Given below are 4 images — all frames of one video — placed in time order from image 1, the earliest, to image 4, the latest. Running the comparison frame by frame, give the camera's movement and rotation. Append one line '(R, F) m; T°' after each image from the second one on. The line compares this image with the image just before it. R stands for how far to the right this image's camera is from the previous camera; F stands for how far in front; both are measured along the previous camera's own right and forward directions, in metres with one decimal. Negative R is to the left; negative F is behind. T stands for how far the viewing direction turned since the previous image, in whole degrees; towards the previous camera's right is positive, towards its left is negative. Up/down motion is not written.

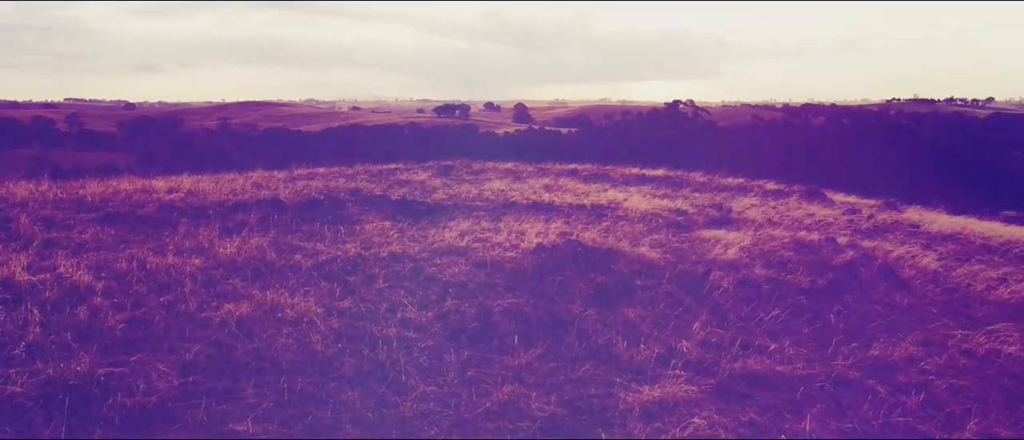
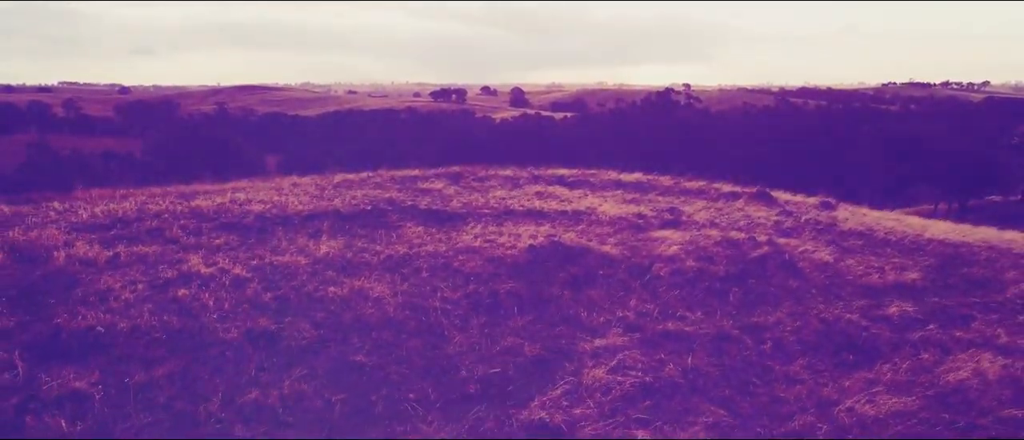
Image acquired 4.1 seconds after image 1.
(0.0, -3.5) m; 0°
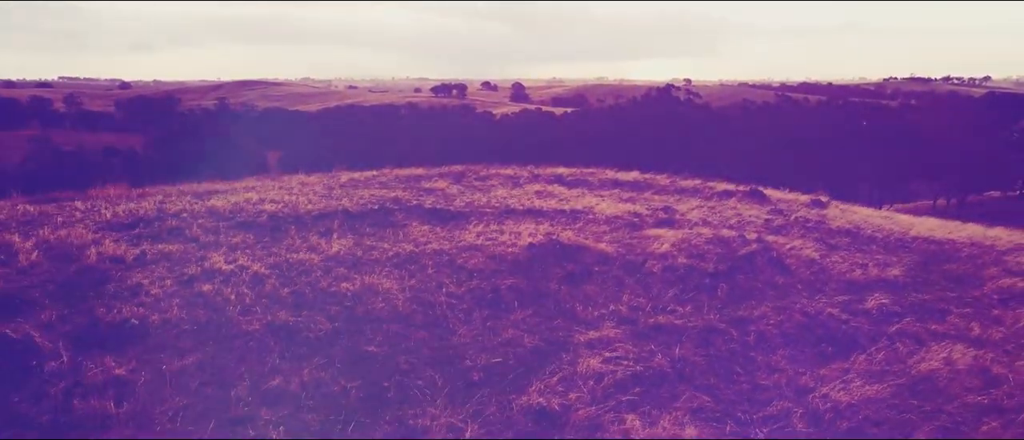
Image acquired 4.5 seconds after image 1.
(0.0, -0.7) m; 0°
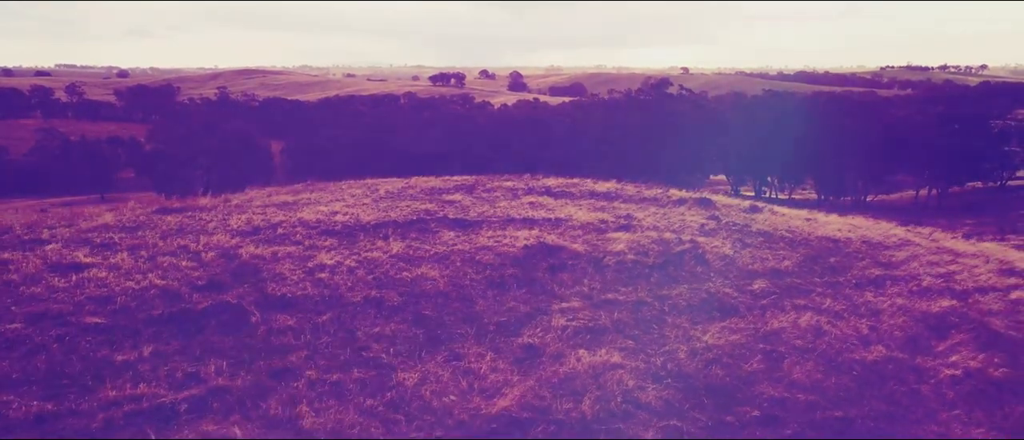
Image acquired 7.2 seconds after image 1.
(-0.1, -5.8) m; 0°
